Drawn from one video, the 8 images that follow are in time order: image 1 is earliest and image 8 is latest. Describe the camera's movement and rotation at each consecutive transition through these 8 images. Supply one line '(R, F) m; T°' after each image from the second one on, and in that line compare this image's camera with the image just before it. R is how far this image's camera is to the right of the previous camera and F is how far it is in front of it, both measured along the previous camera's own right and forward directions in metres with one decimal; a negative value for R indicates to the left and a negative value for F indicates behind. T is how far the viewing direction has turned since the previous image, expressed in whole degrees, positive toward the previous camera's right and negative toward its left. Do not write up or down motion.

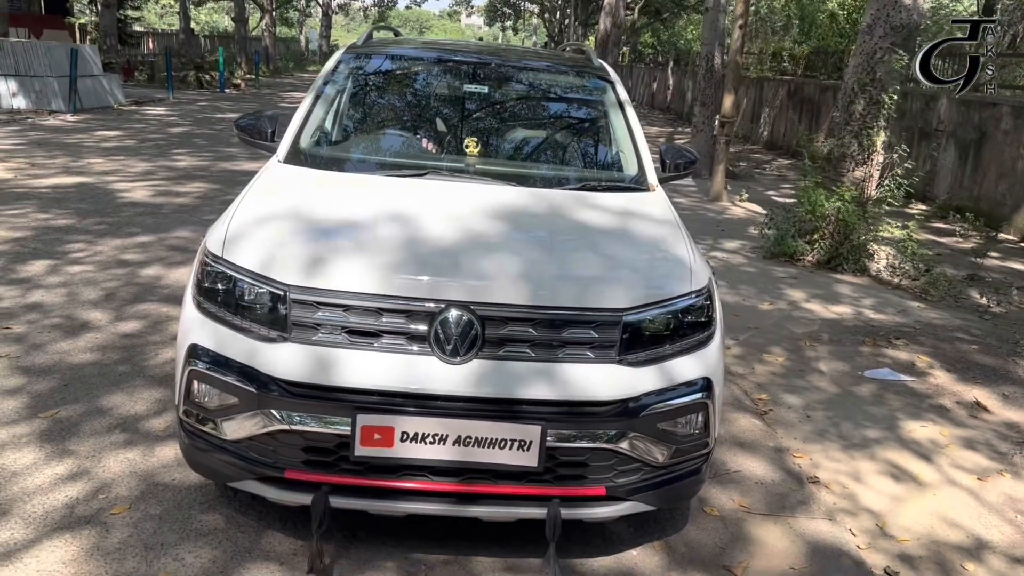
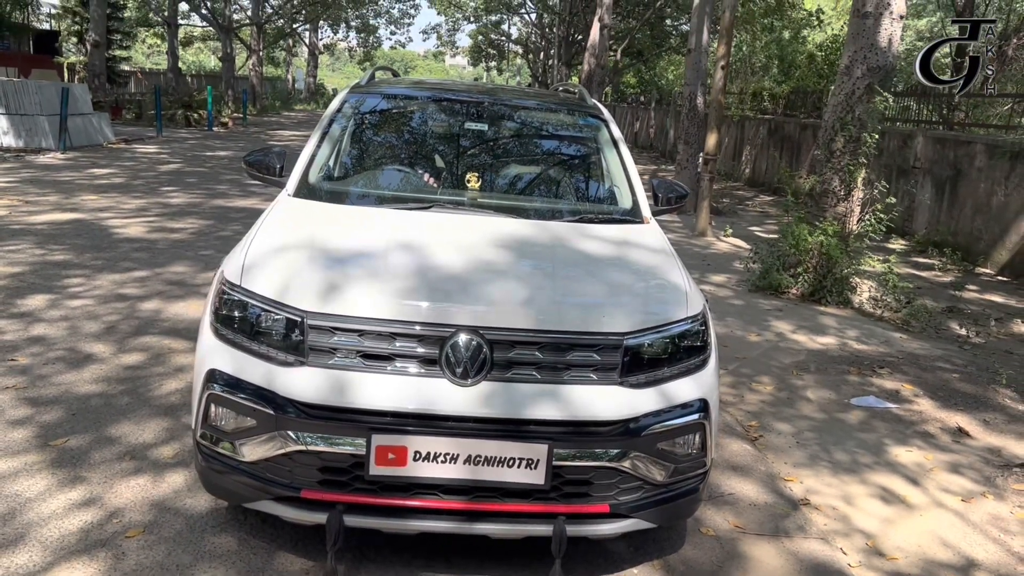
(-0.1, -0.1) m; +1°
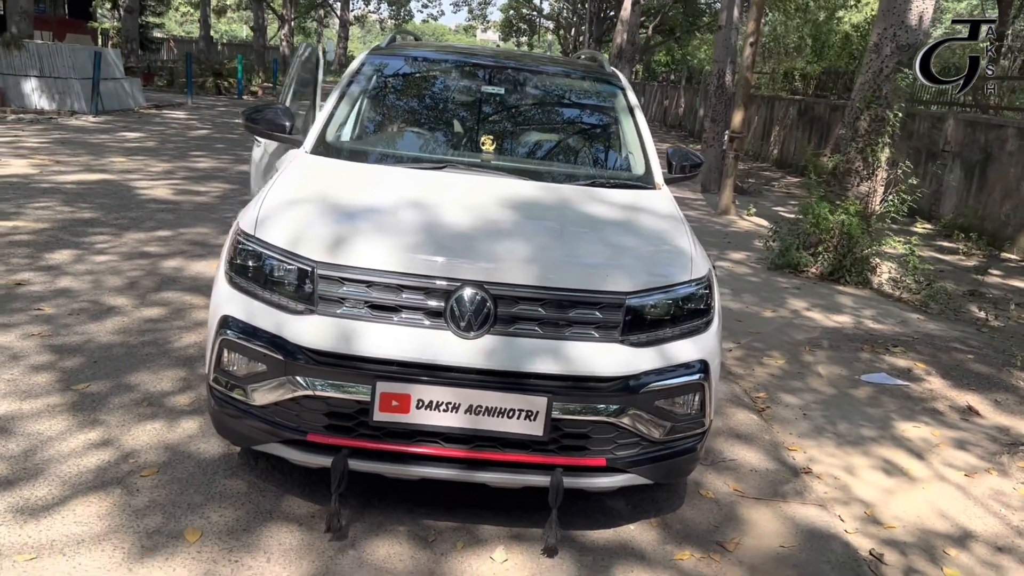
(+0.1, -0.1) m; -2°
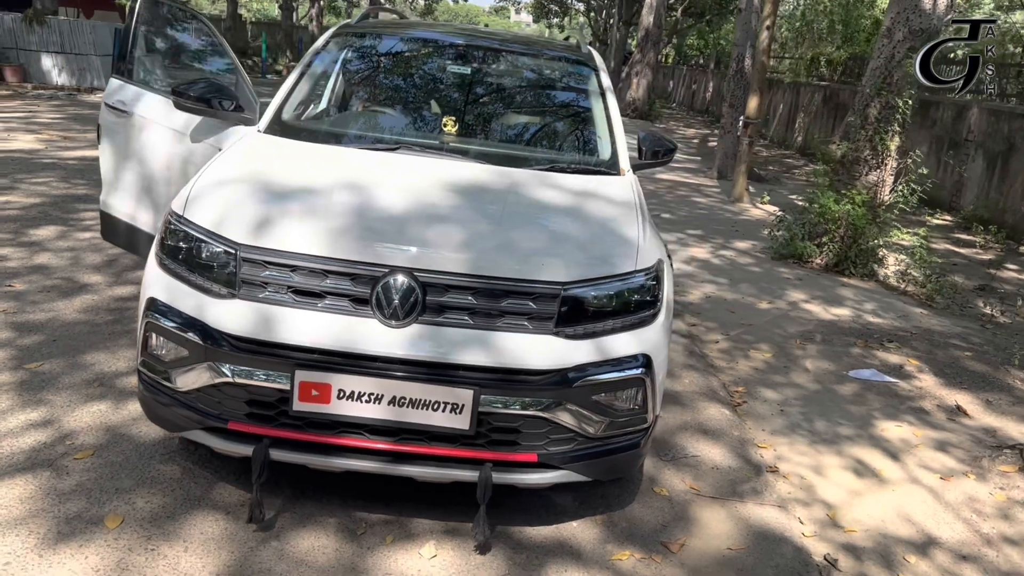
(+0.3, +0.1) m; -2°
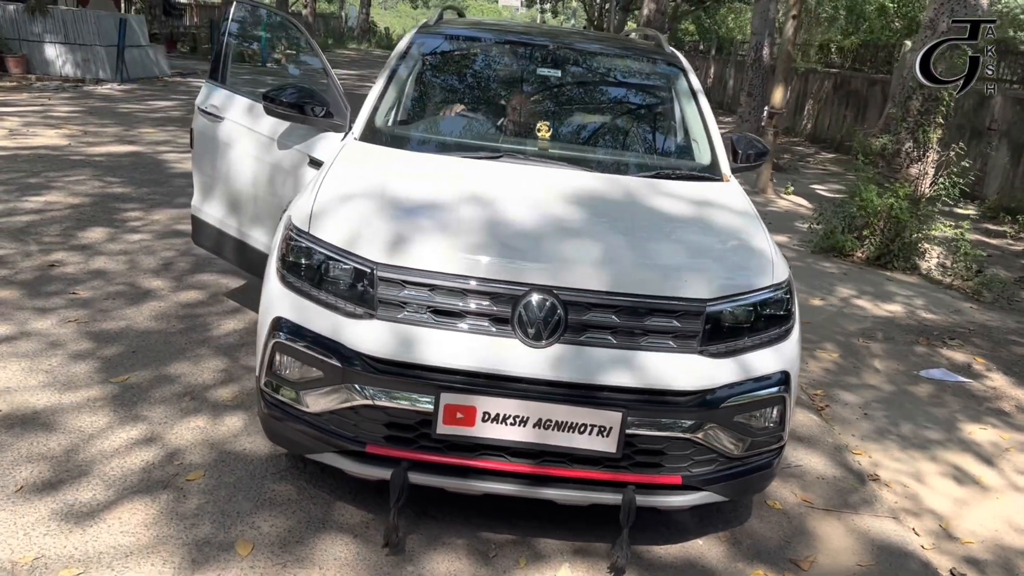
(-0.5, +0.1) m; +1°
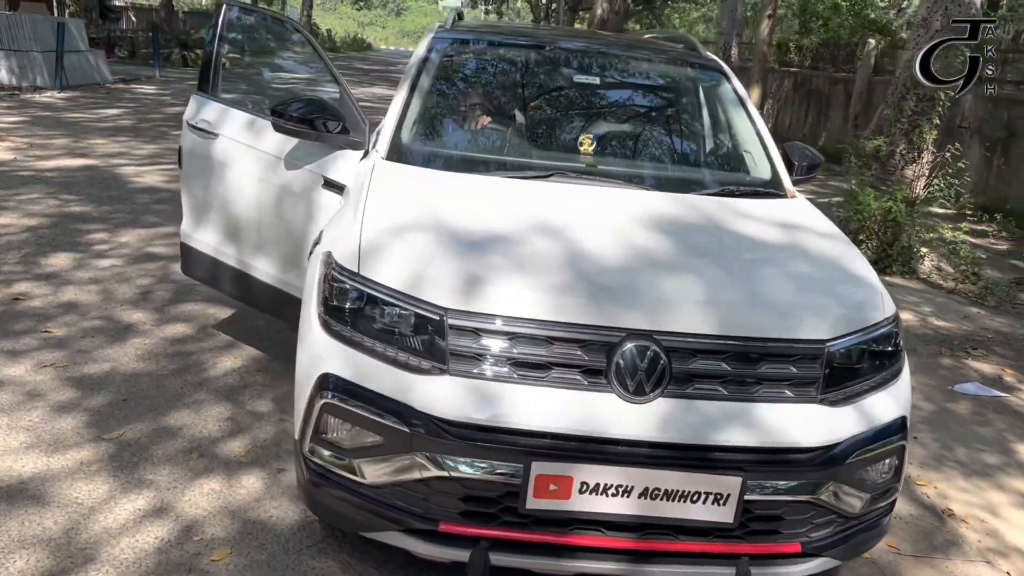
(-0.4, +0.4) m; +3°
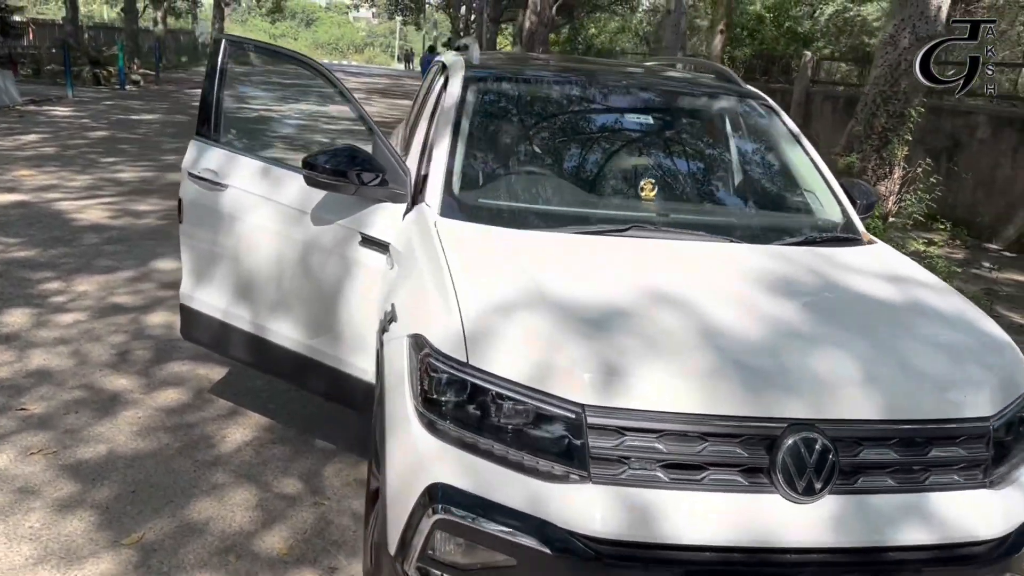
(-0.5, +0.3) m; +5°
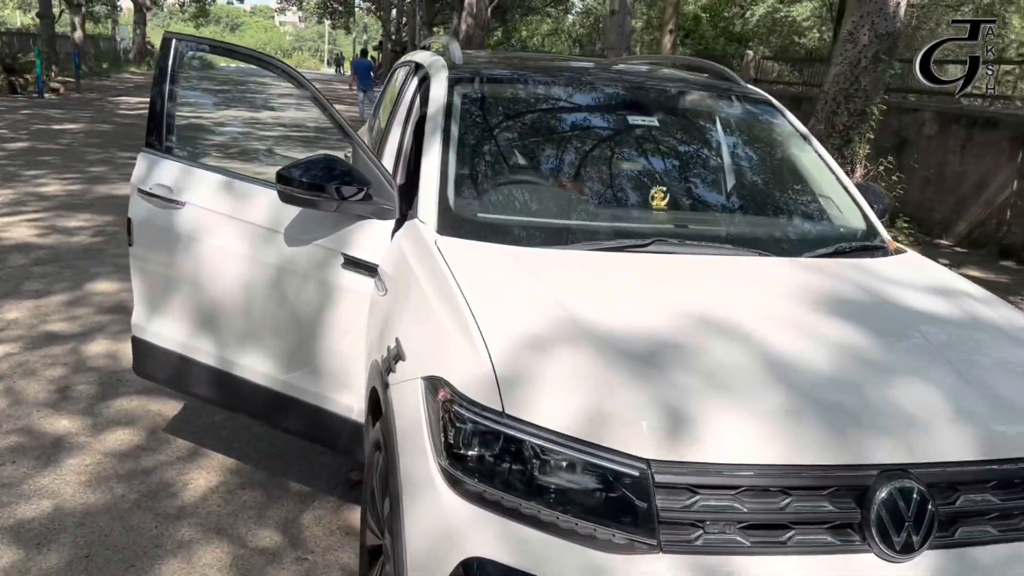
(-0.2, +0.3) m; +4°
